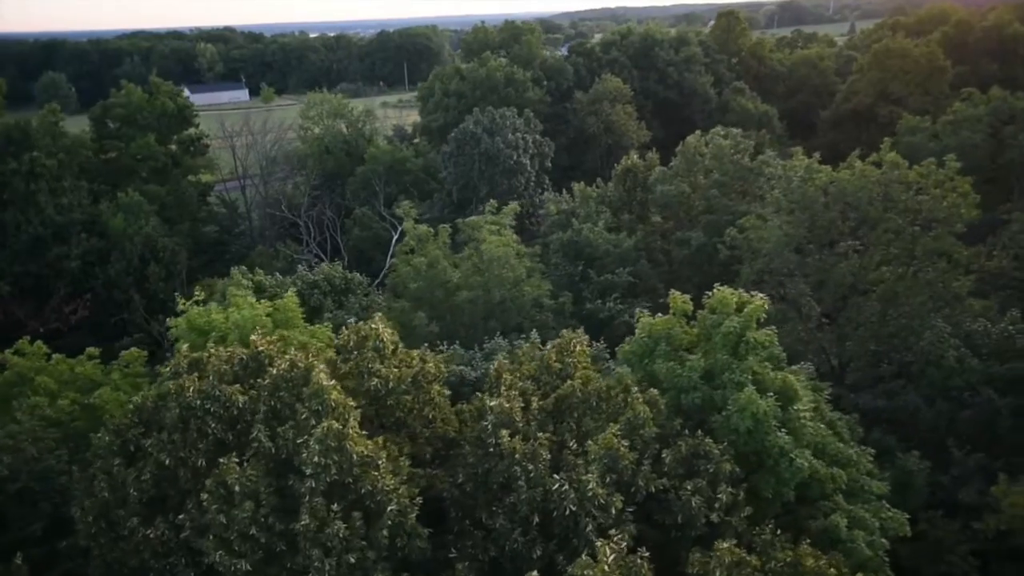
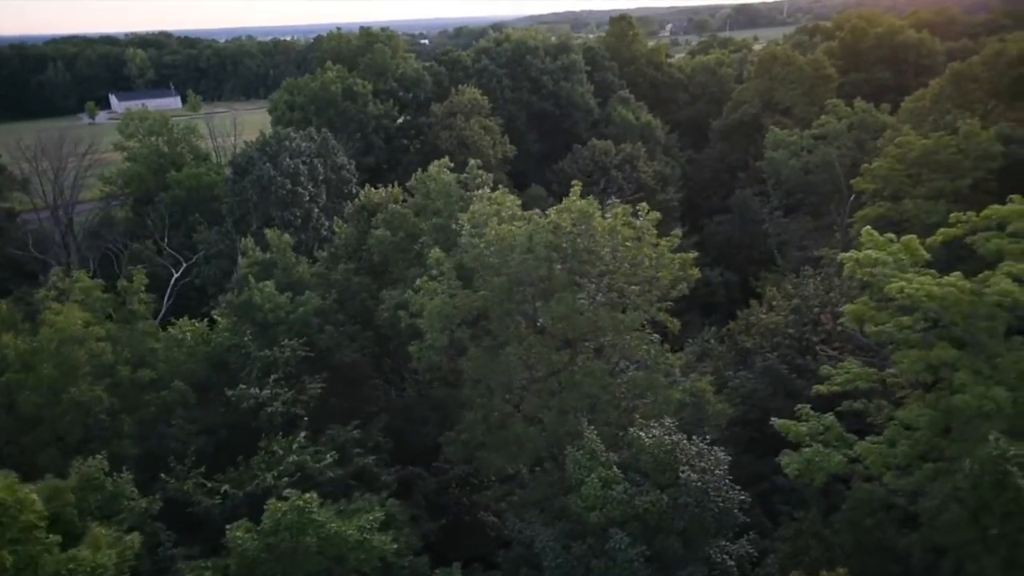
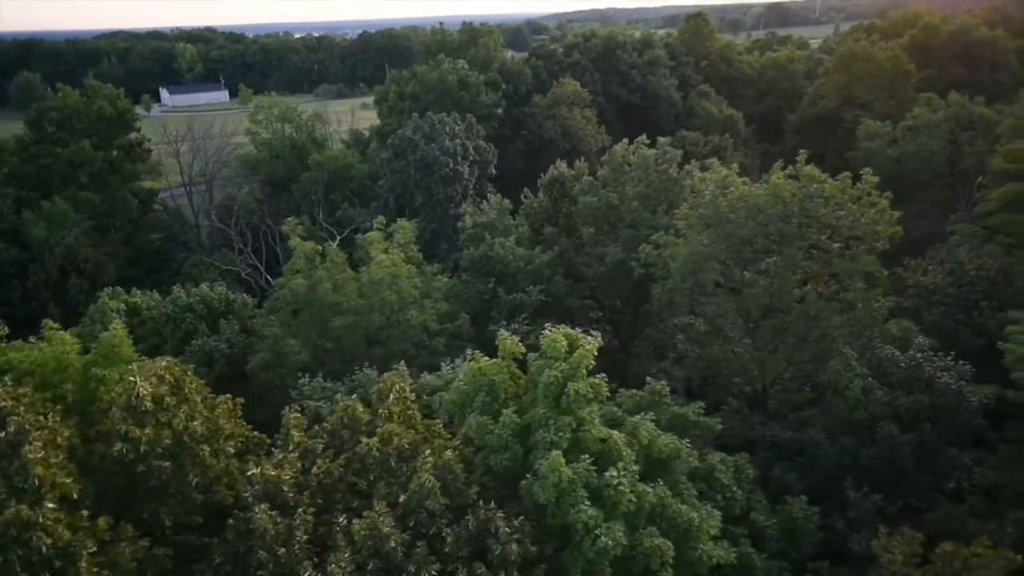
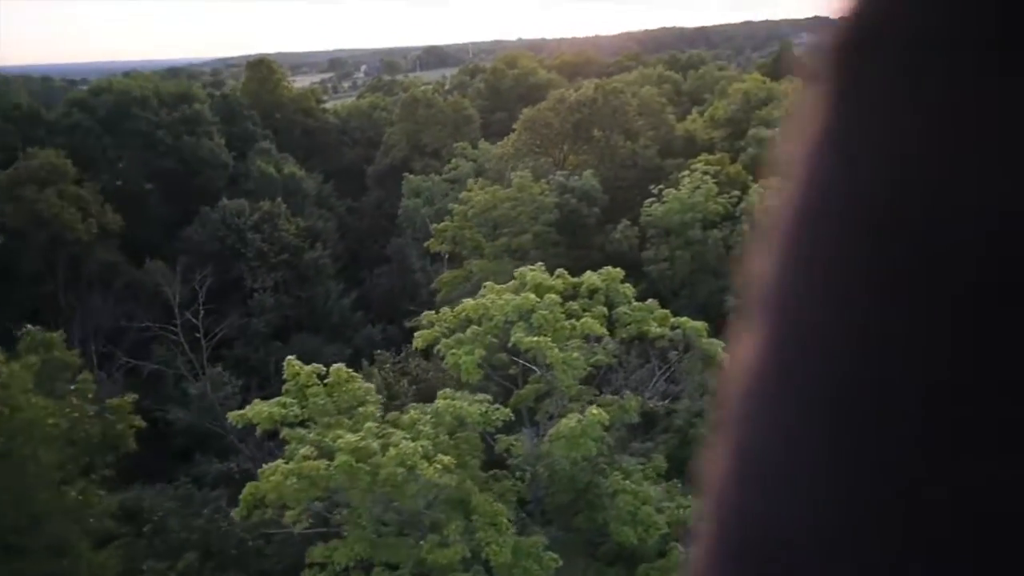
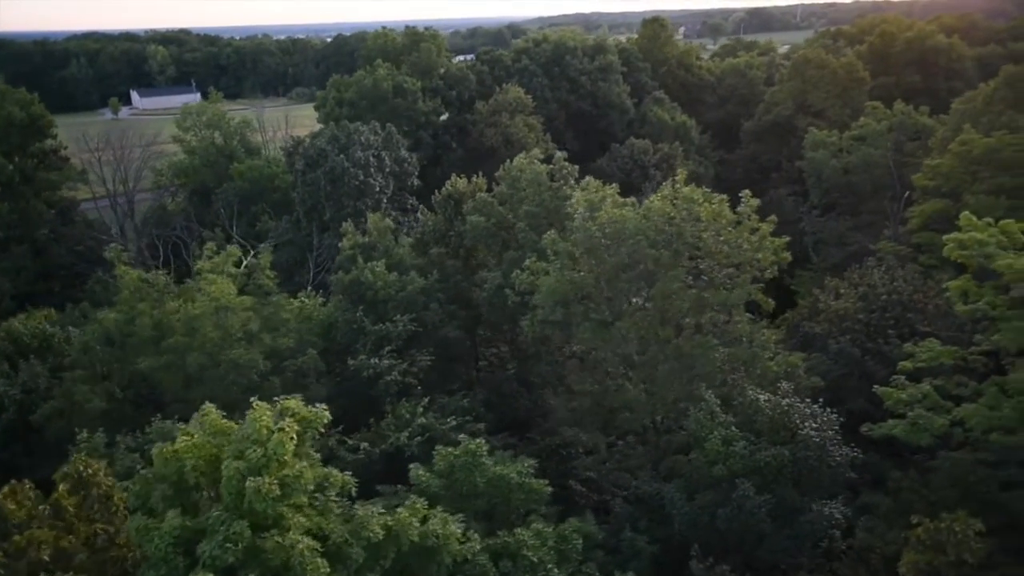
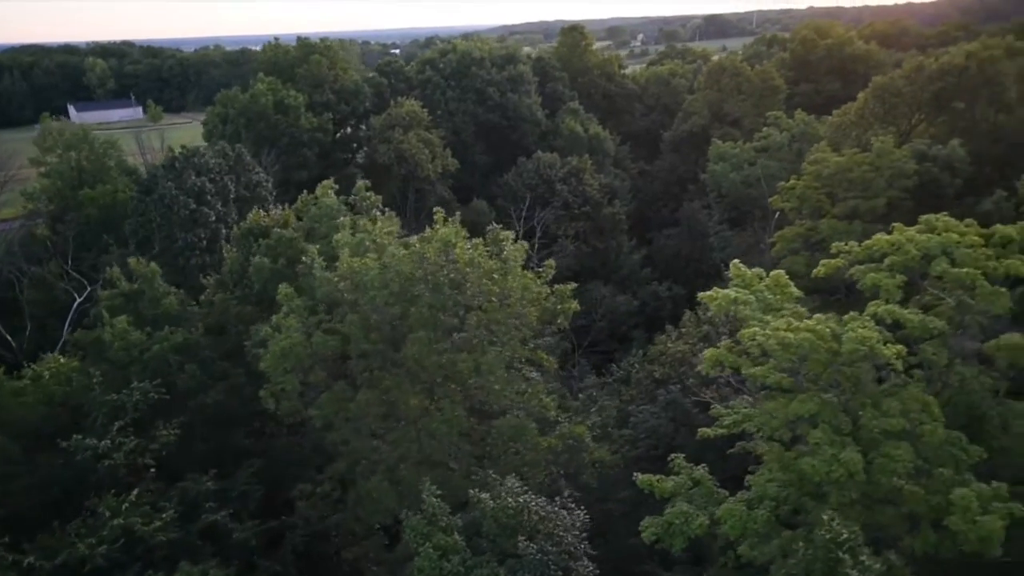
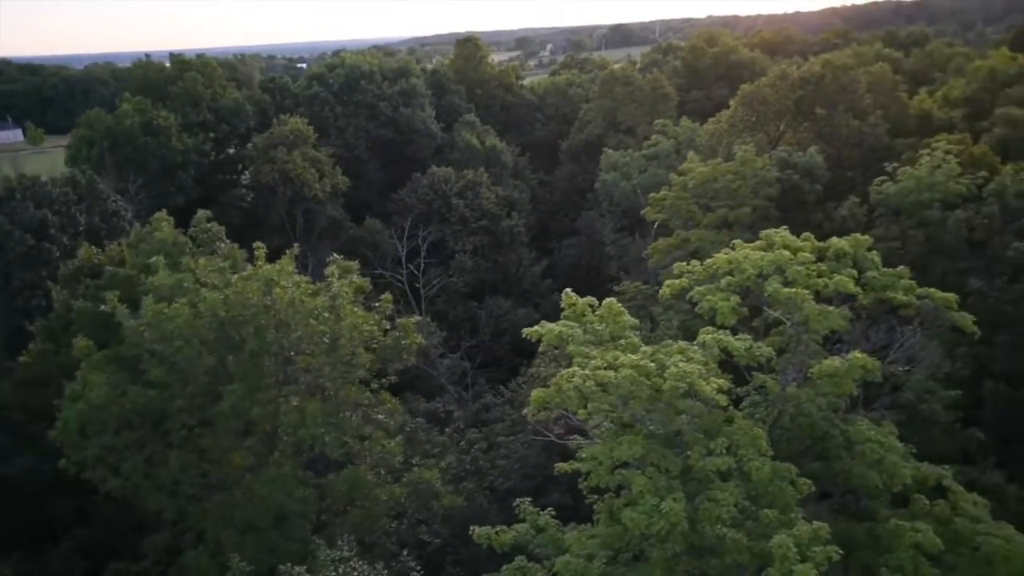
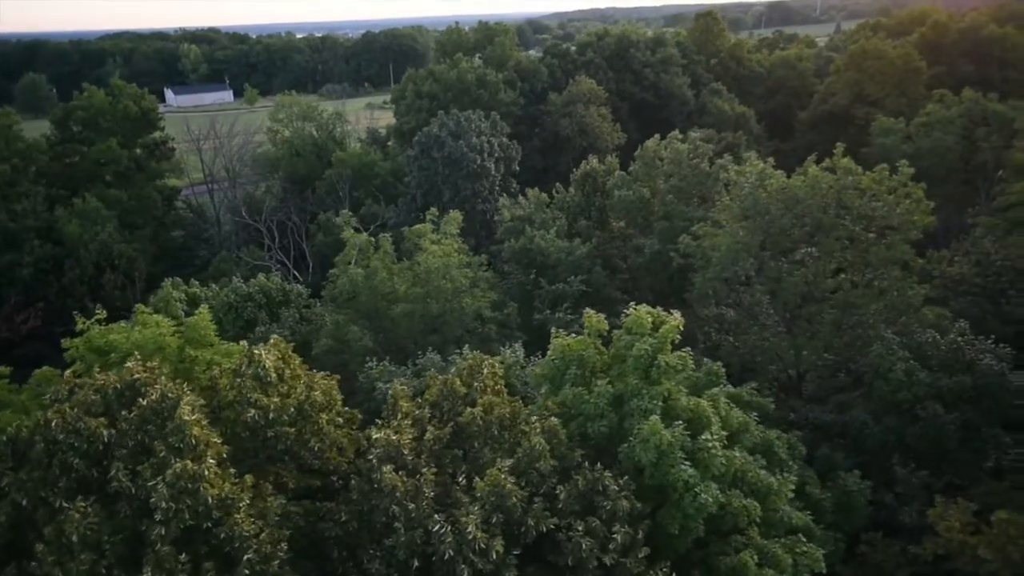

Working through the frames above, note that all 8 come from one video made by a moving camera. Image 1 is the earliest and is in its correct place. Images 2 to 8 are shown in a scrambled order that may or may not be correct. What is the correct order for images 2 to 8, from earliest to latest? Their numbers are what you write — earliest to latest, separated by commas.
8, 3, 5, 2, 6, 7, 4
